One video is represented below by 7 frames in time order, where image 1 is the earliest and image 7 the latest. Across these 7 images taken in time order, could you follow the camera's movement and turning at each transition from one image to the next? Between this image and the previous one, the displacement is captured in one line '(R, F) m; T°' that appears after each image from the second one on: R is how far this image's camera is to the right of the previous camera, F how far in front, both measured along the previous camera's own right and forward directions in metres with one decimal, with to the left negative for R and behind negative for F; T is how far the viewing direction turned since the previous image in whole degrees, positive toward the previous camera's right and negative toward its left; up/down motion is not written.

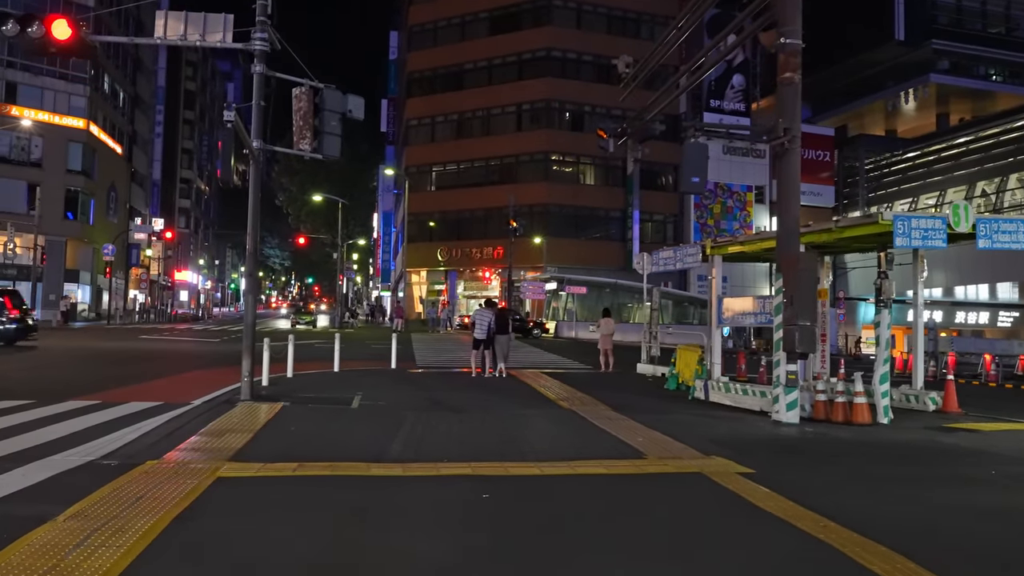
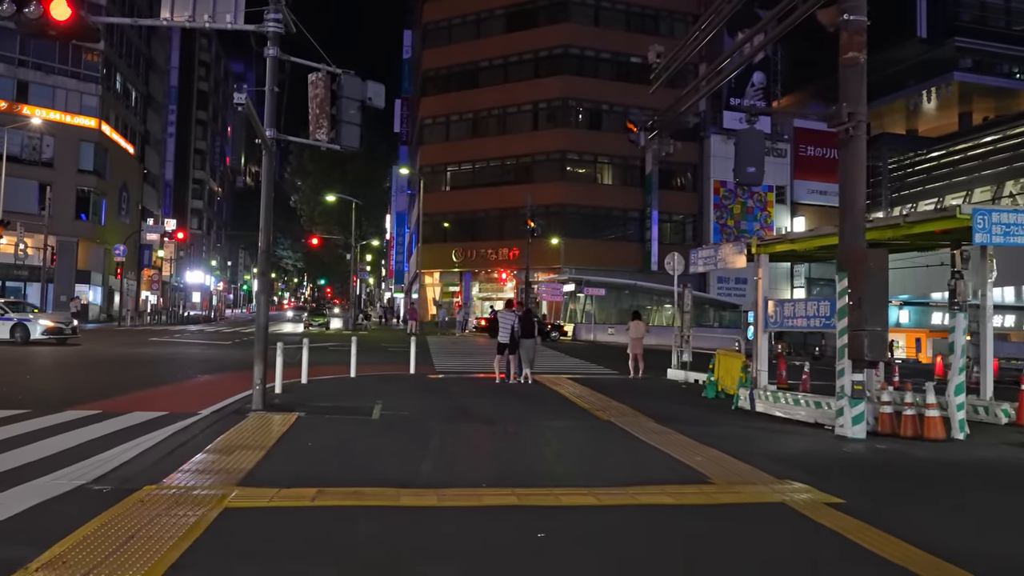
(-0.3, +0.9) m; -1°
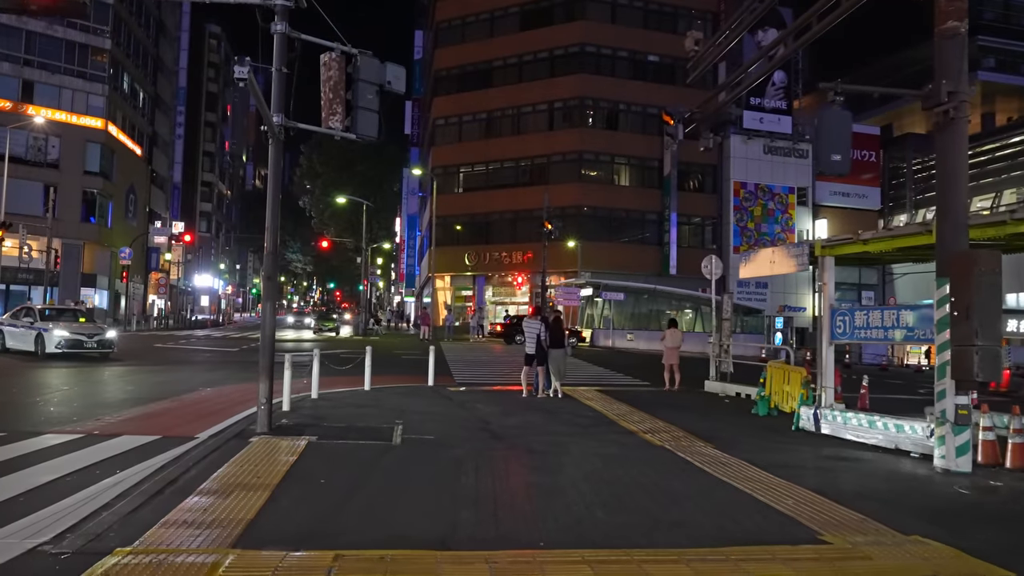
(-0.4, +1.4) m; -1°
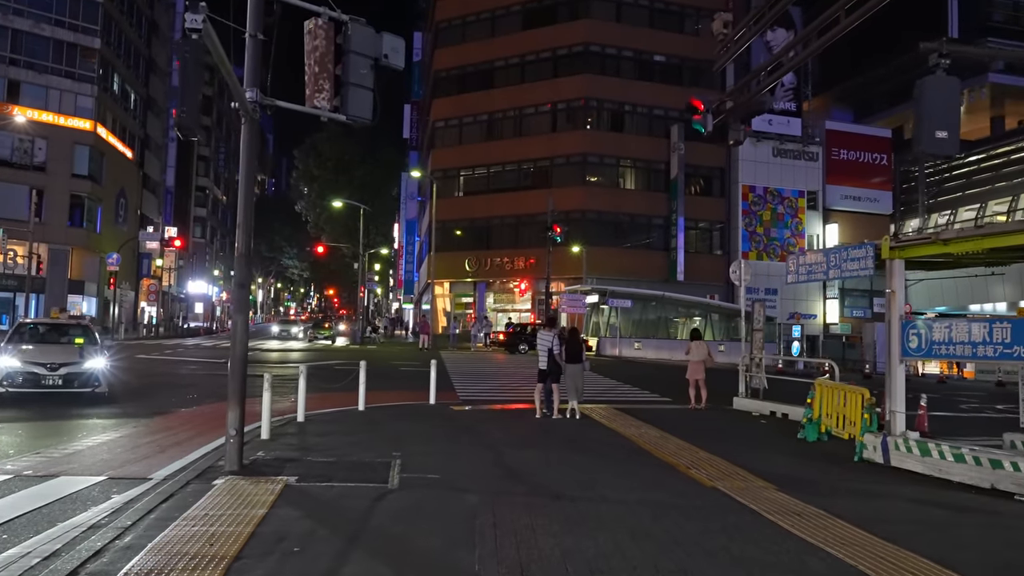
(-0.2, +1.7) m; 0°
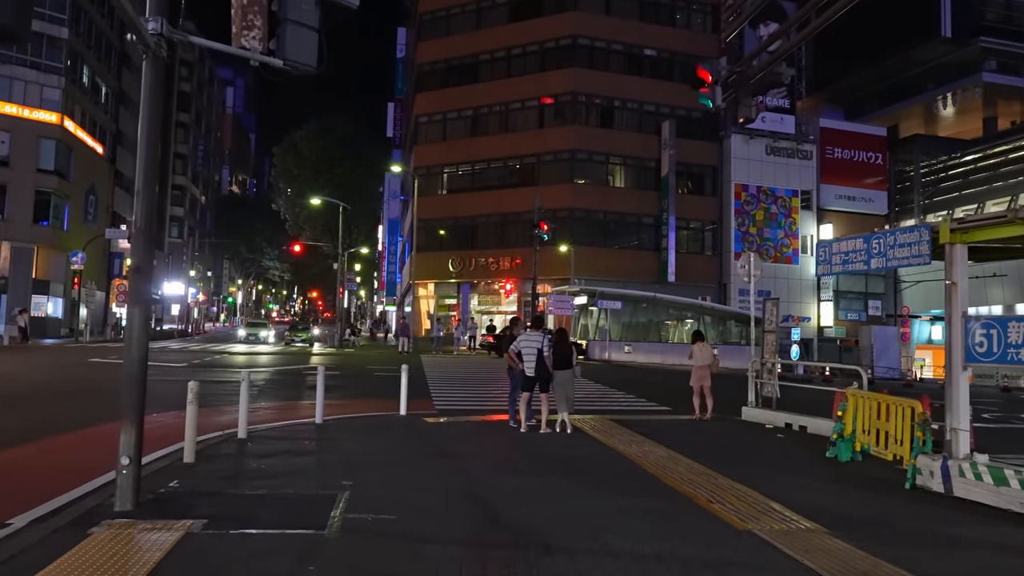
(+0.1, +1.8) m; +1°
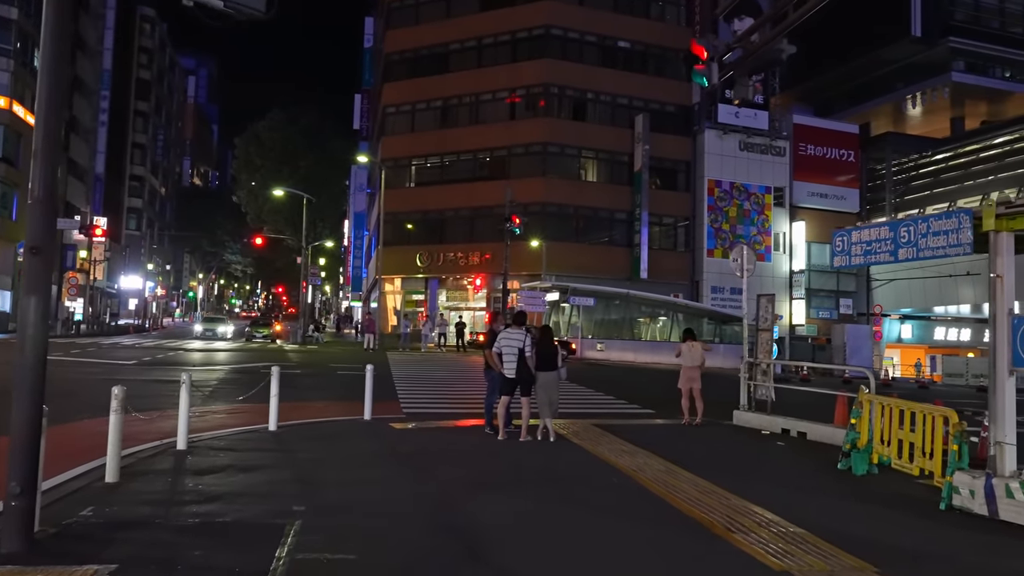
(-0.1, +1.2) m; +2°
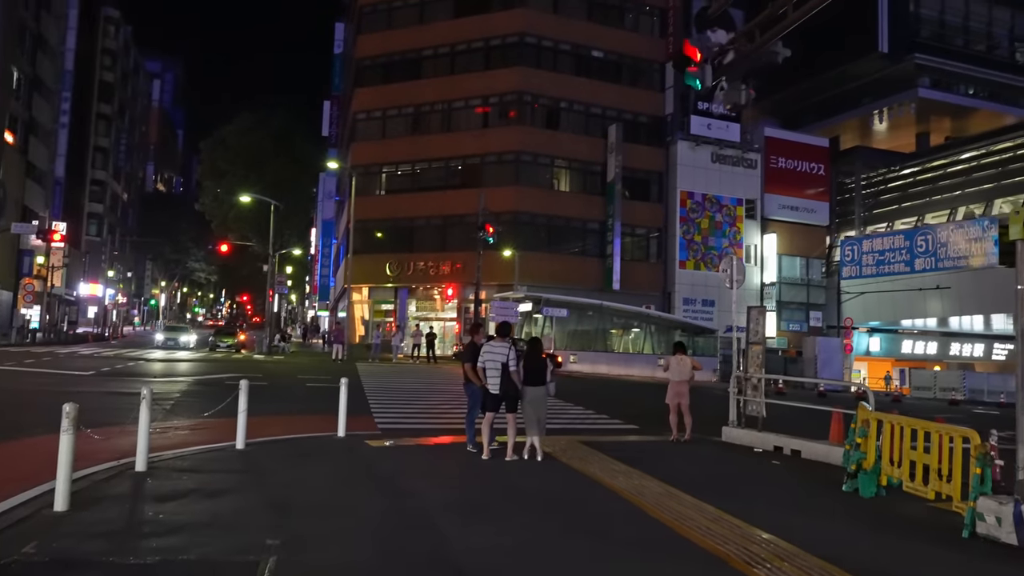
(-0.2, +0.6) m; +2°
